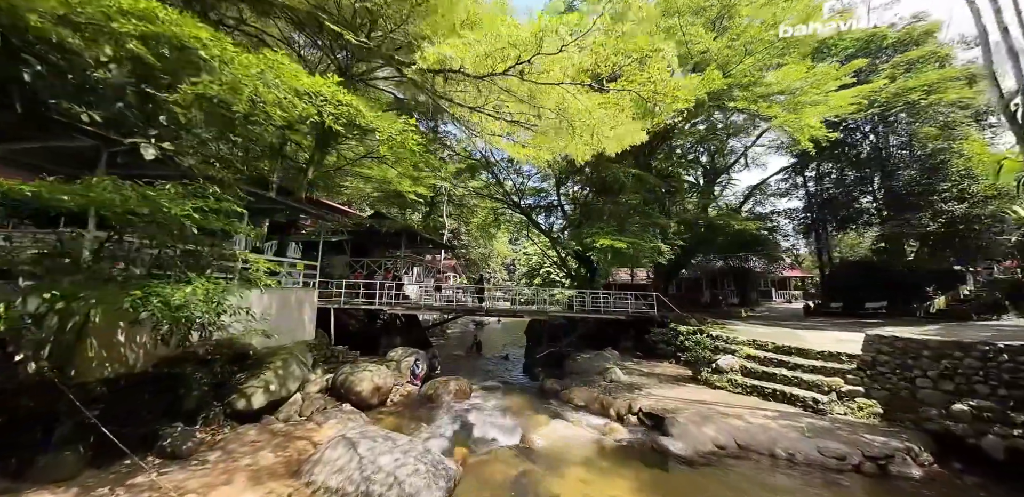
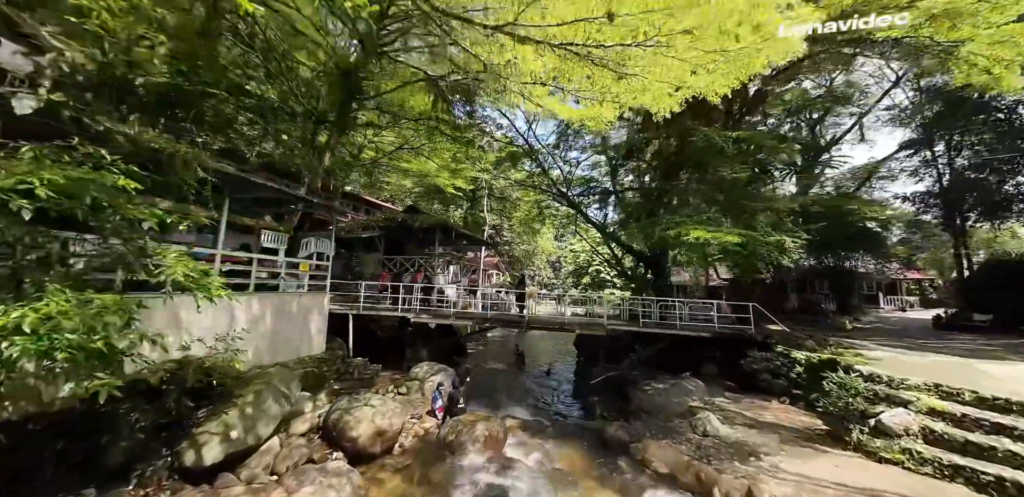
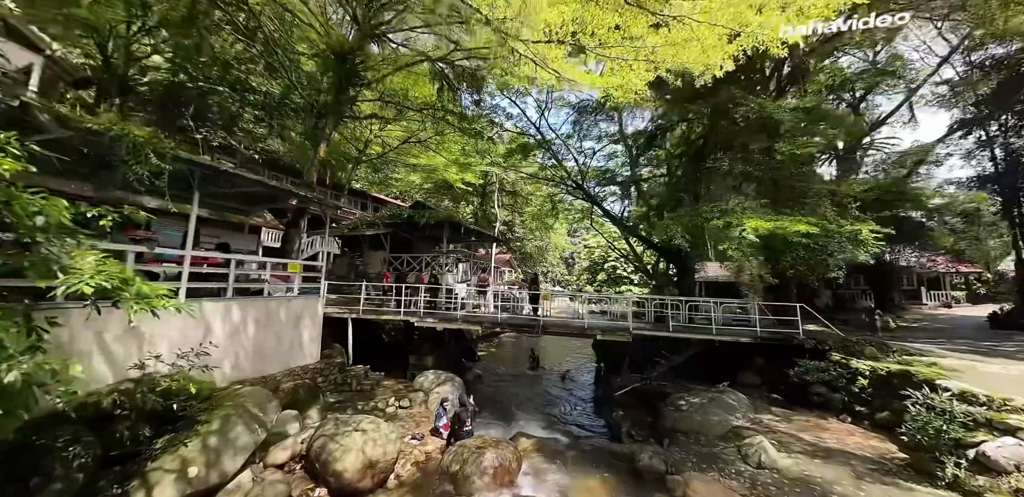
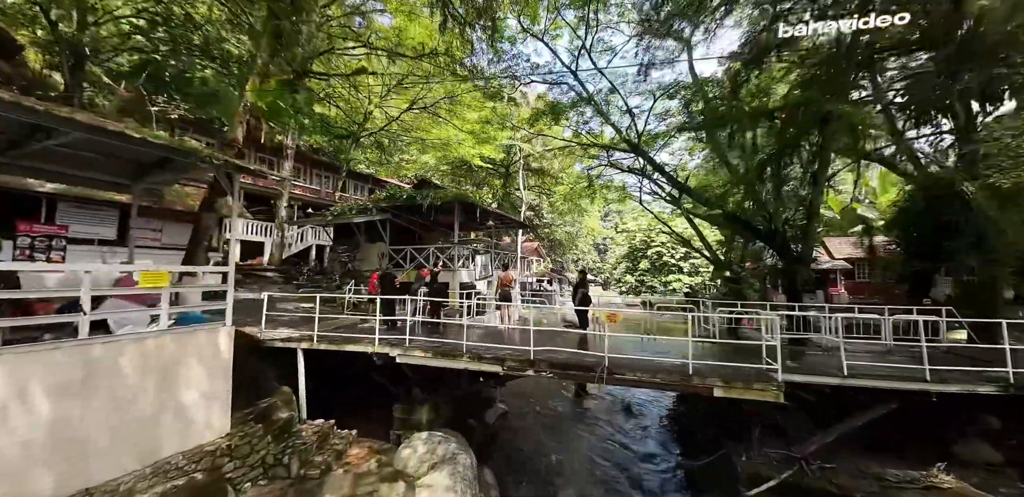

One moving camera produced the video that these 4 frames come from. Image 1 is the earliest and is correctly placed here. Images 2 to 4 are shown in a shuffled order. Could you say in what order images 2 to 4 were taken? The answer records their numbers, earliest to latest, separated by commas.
2, 3, 4
